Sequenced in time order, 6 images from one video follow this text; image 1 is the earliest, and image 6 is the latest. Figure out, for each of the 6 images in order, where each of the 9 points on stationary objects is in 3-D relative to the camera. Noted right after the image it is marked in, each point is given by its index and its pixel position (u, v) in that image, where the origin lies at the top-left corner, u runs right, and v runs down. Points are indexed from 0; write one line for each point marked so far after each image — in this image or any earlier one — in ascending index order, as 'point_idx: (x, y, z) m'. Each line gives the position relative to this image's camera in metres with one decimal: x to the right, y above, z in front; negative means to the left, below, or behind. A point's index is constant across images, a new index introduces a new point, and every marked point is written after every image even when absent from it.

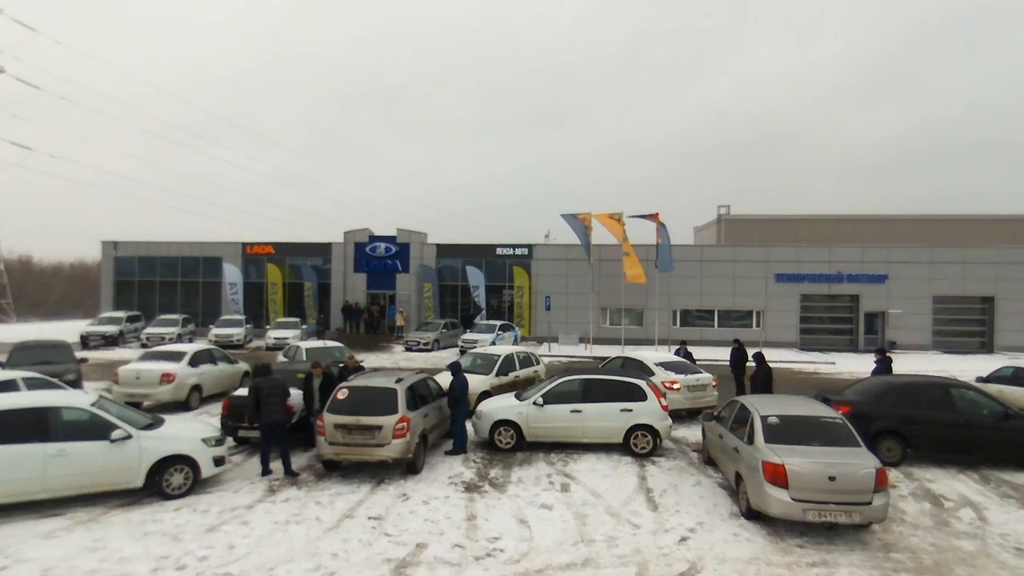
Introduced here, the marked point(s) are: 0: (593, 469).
0: (+1.4, -3.1, +10.3) m
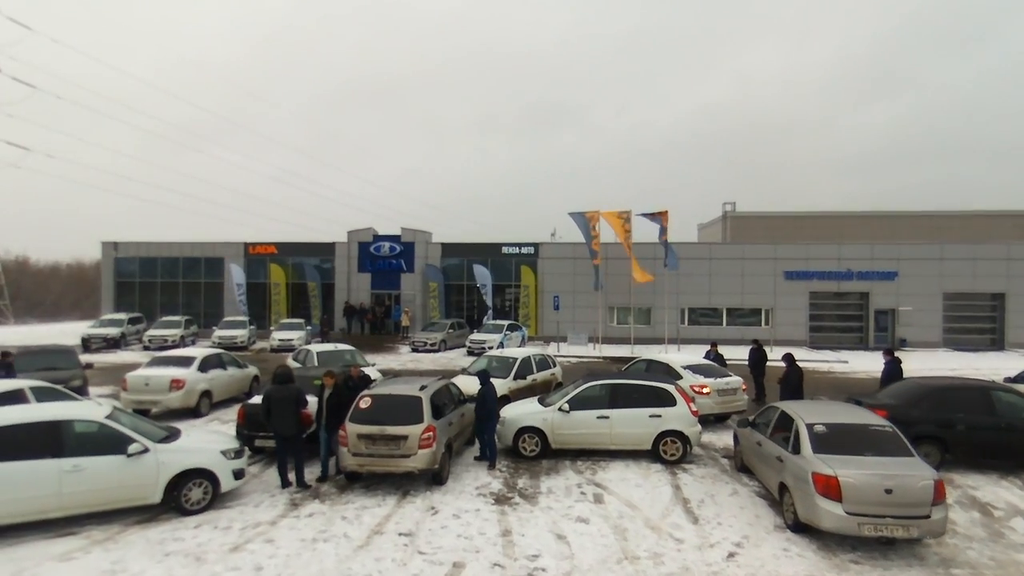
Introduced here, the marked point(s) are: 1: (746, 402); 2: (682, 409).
0: (+1.8, -3.1, +10.0) m
1: (+5.4, -2.5, +13.1) m
2: (+3.0, -2.2, +10.9) m
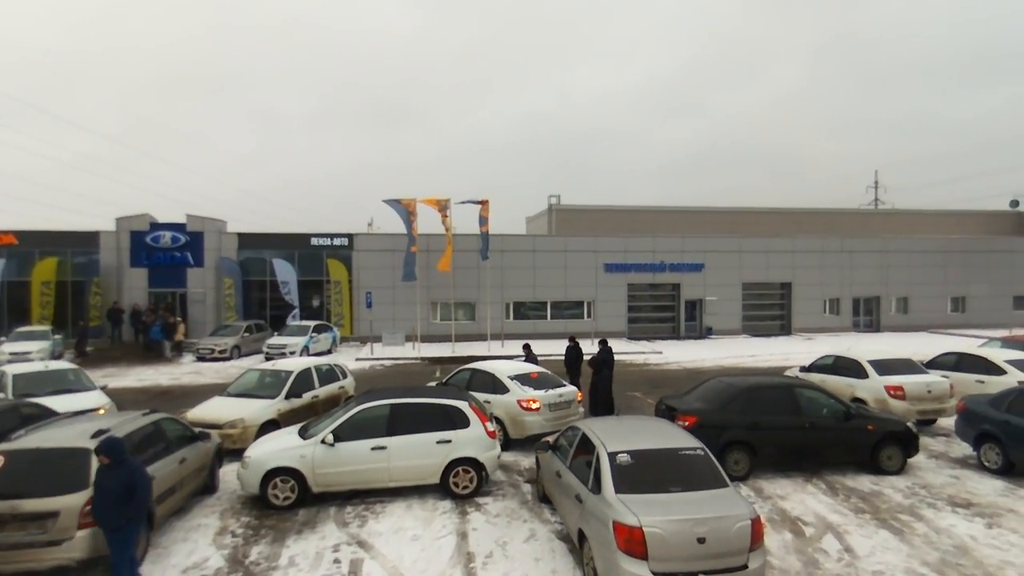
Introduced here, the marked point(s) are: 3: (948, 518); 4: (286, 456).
0: (-1.5, -3.1, +7.8) m
1: (+1.2, -2.4, +11.7) m
2: (-0.5, -2.1, +9.0) m
3: (+5.7, -3.0, +8.0) m
4: (-3.1, -2.3, +8.5) m
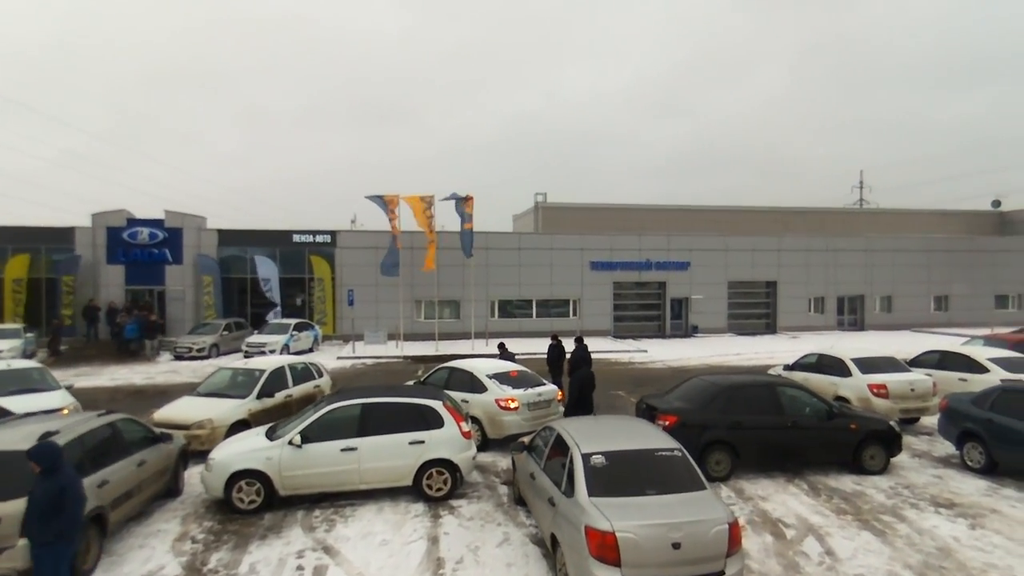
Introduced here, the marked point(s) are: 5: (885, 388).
0: (-1.8, -3.0, +7.5) m
1: (+0.8, -2.3, +11.4) m
2: (-0.9, -2.0, +8.7) m
3: (+5.4, -3.0, +7.8) m
4: (-3.5, -2.3, +8.2) m
5: (+7.3, -2.0, +12.1) m
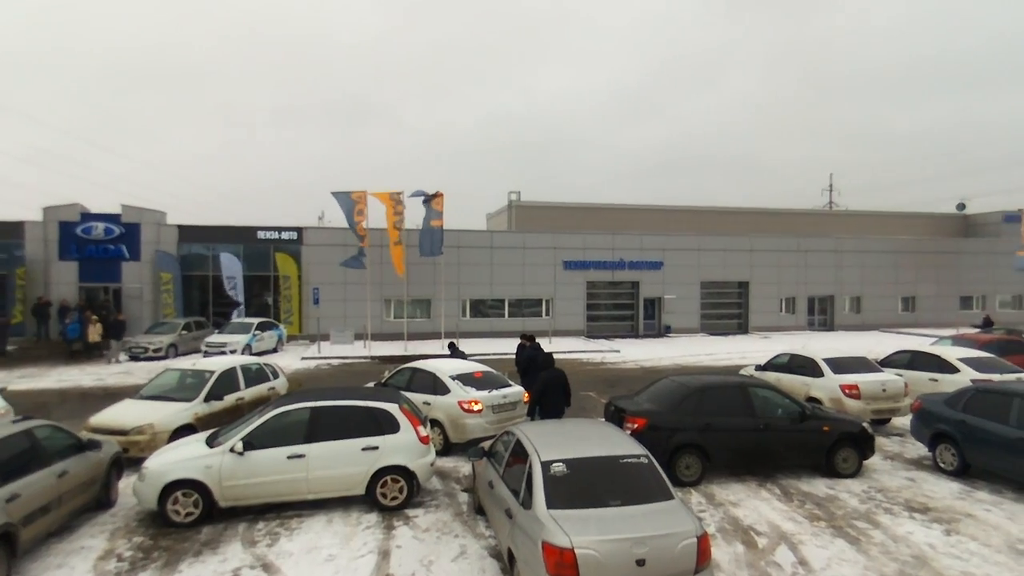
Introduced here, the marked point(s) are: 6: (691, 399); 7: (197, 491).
0: (-2.3, -2.9, +6.9) m
1: (+0.2, -2.3, +11.0) m
2: (-1.4, -2.0, +8.2) m
3: (+4.9, -2.9, +7.6) m
4: (-4.0, -2.2, +7.6) m
5: (+6.7, -1.9, +11.8) m
6: (+2.7, -1.7, +9.3) m
7: (-3.9, -2.5, +7.6) m
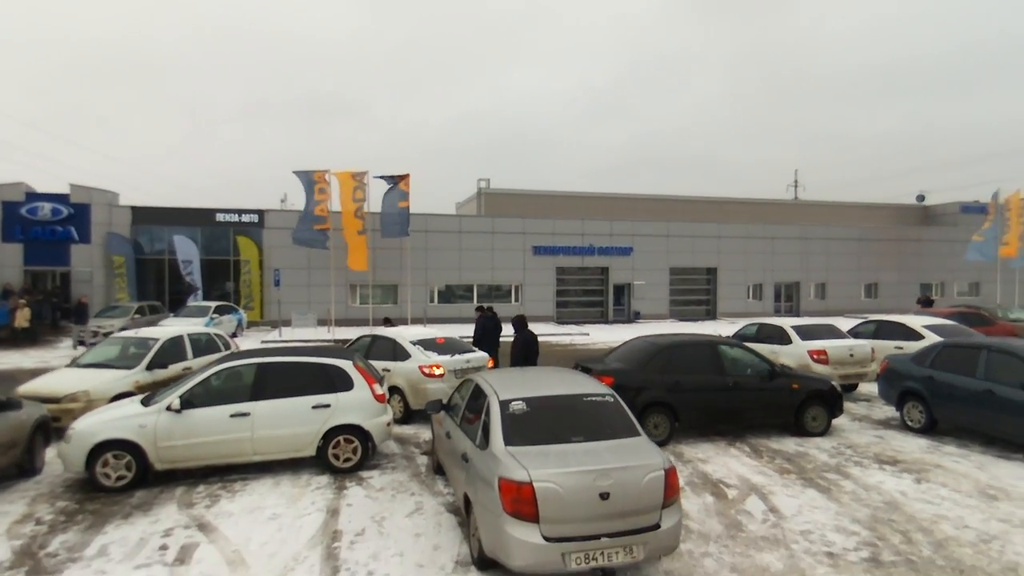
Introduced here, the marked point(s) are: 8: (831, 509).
0: (-2.7, -2.3, +6.4) m
1: (-0.5, -1.6, +10.6) m
2: (-1.9, -1.3, +7.7) m
3: (+4.4, -2.3, +7.4) m
4: (-4.5, -1.6, +7.0) m
5: (+6.0, -1.3, +11.7) m
6: (+2.2, -1.0, +9.1) m
7: (-4.4, -1.9, +7.0) m
8: (+3.3, -2.3, +6.4) m
